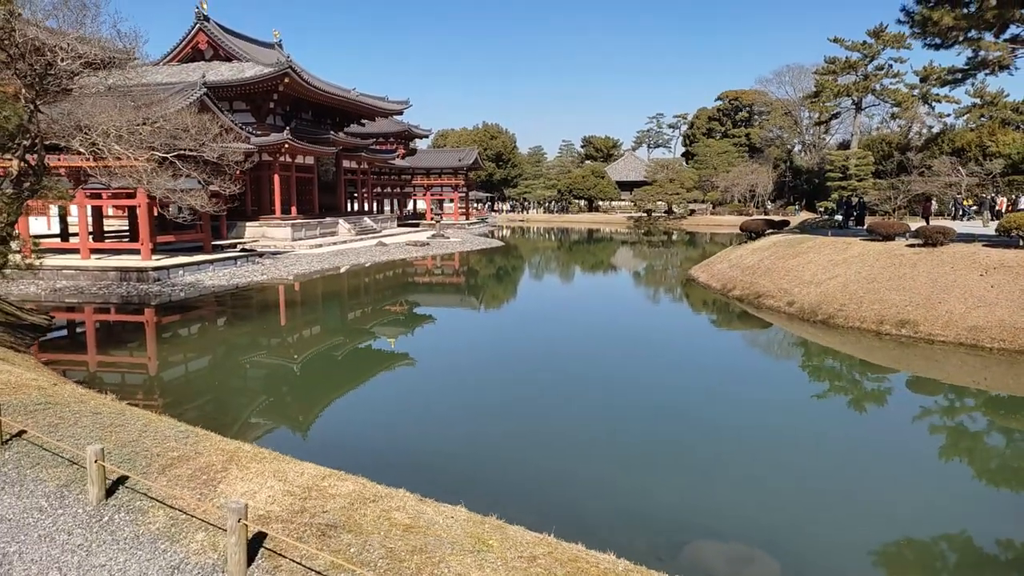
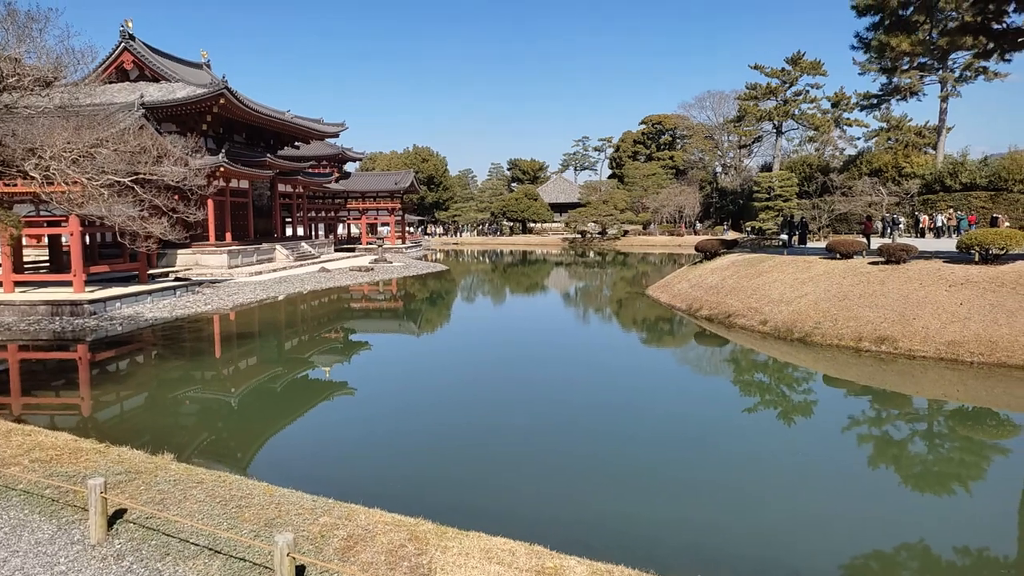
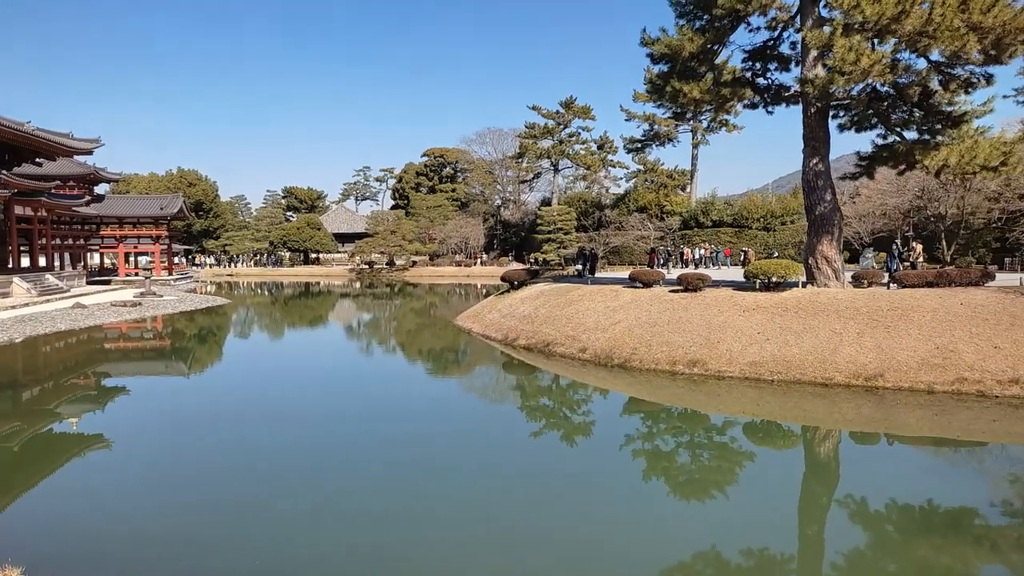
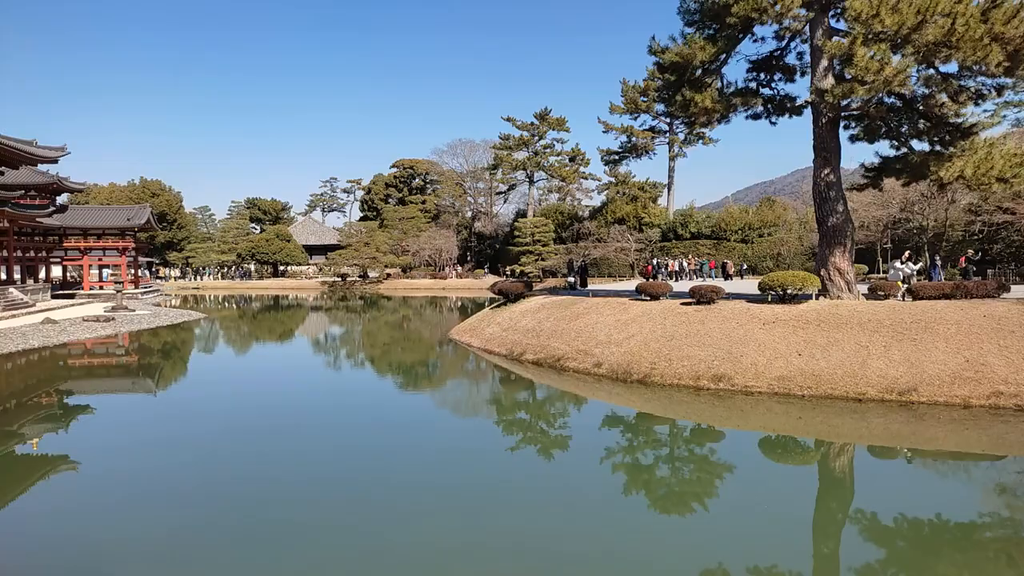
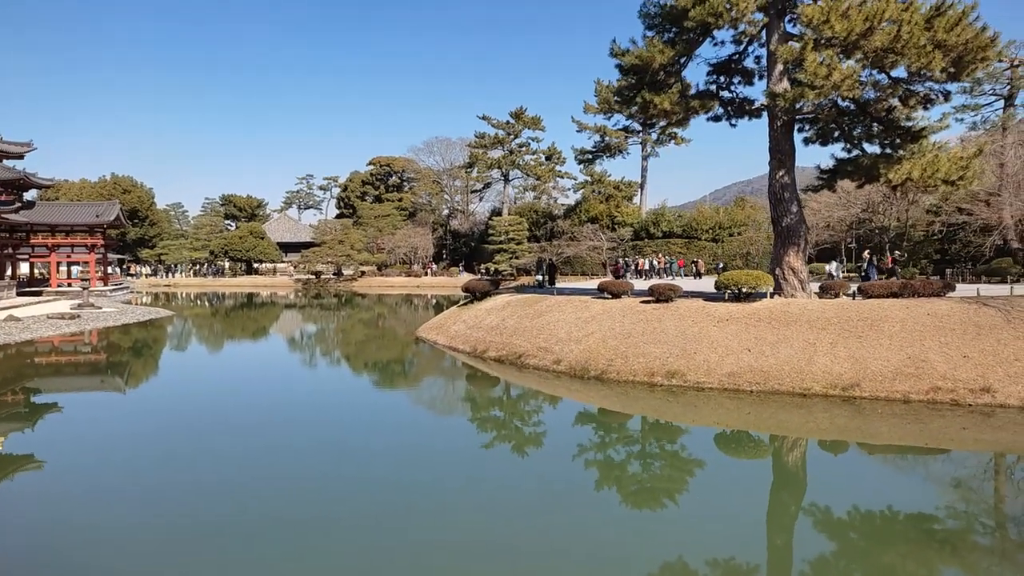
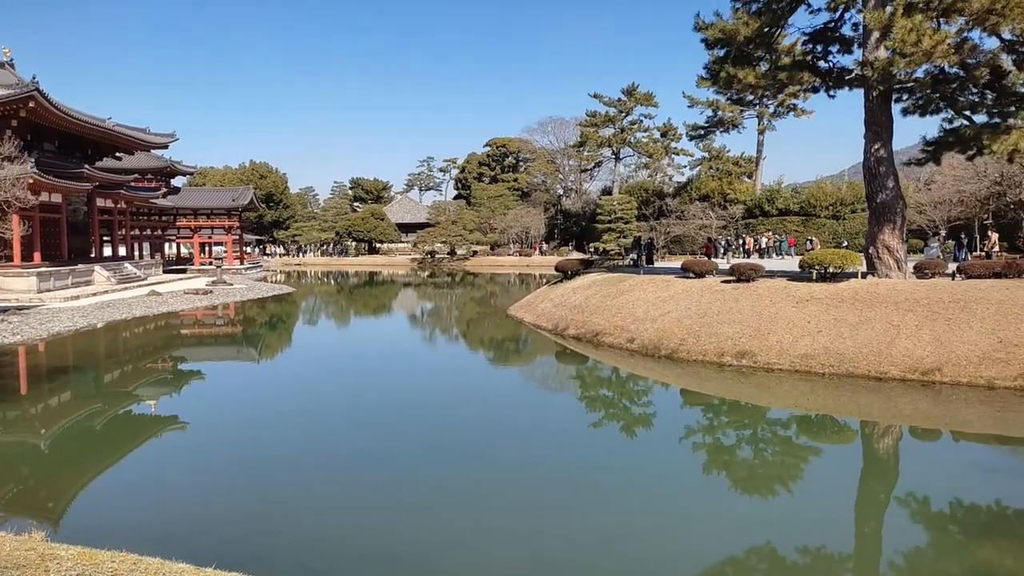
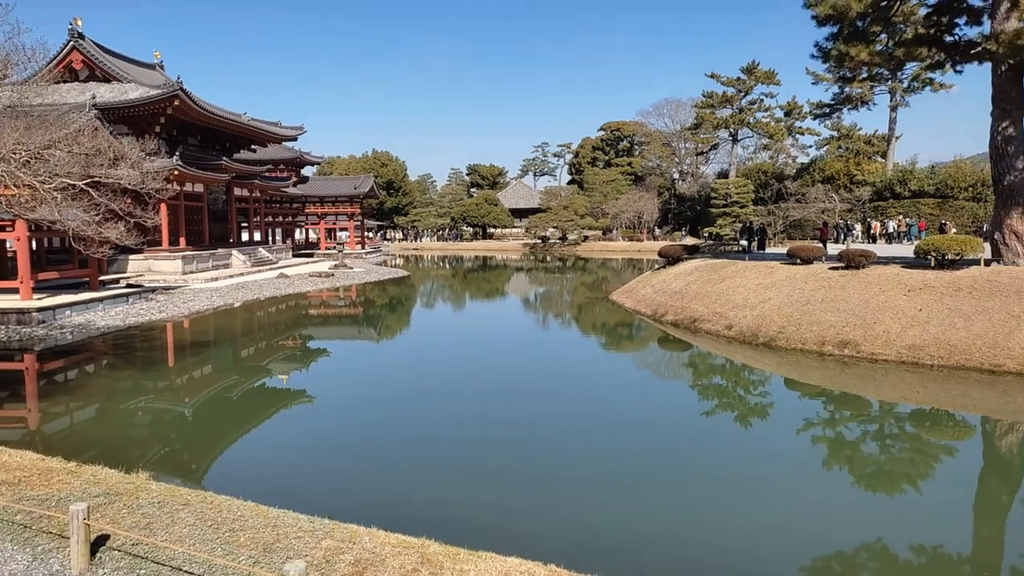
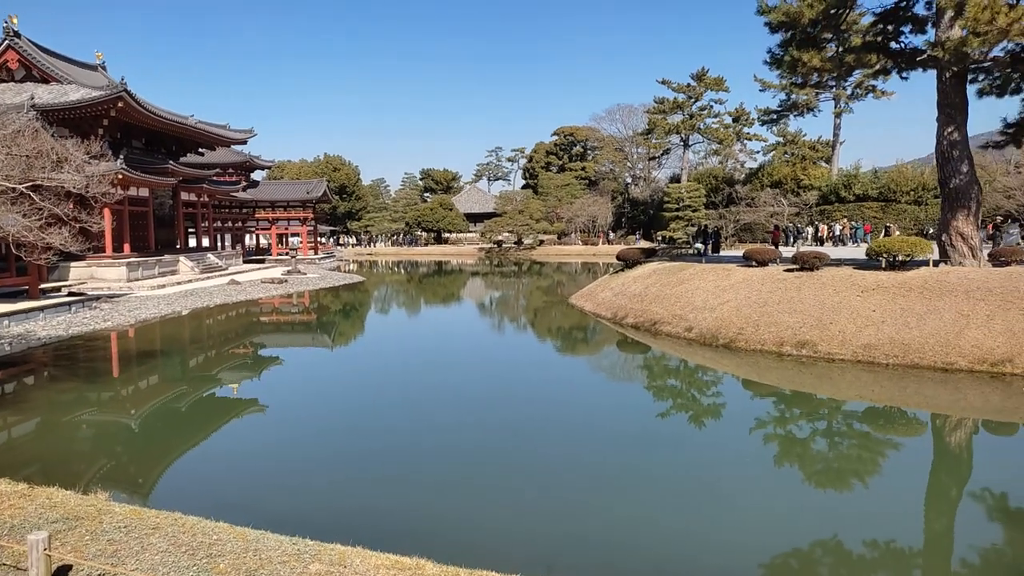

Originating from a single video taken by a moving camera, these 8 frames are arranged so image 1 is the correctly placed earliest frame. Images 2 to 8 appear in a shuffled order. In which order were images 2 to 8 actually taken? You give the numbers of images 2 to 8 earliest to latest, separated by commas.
2, 7, 8, 6, 3, 5, 4
